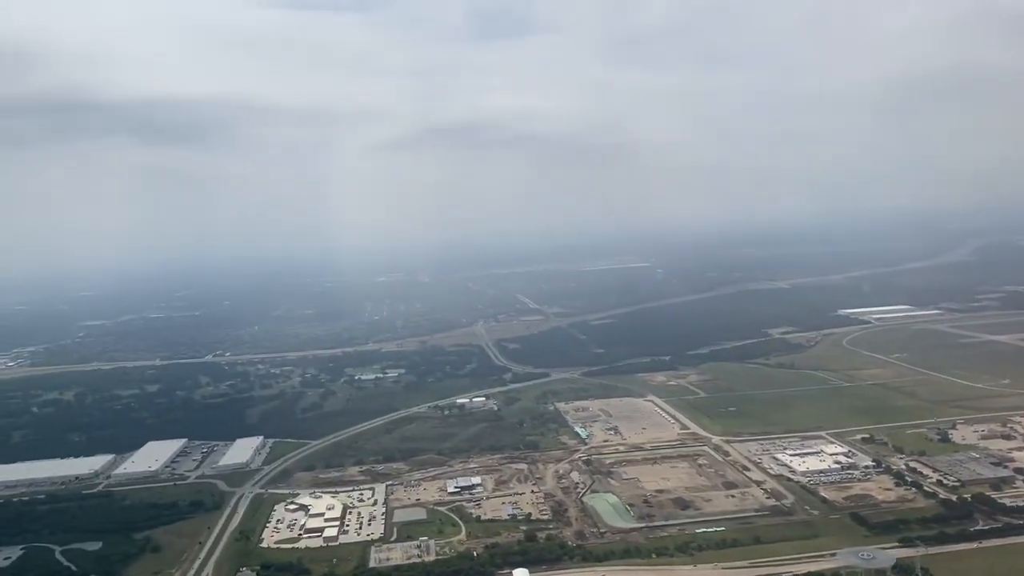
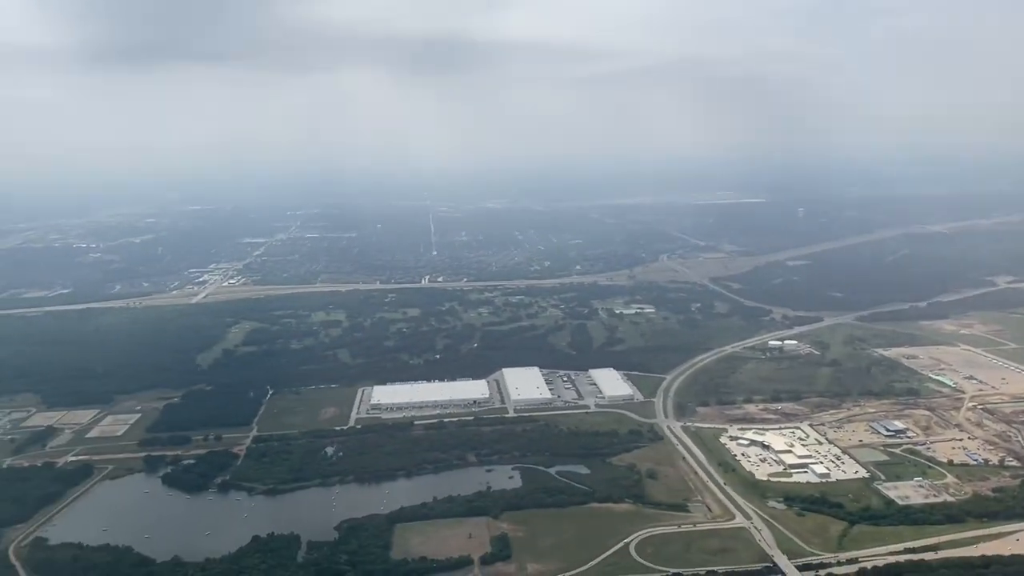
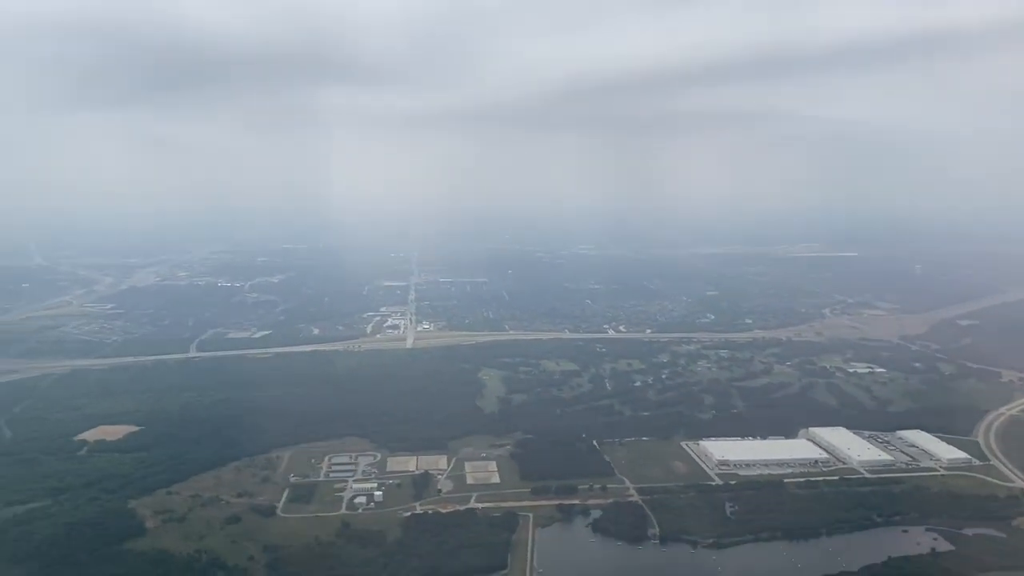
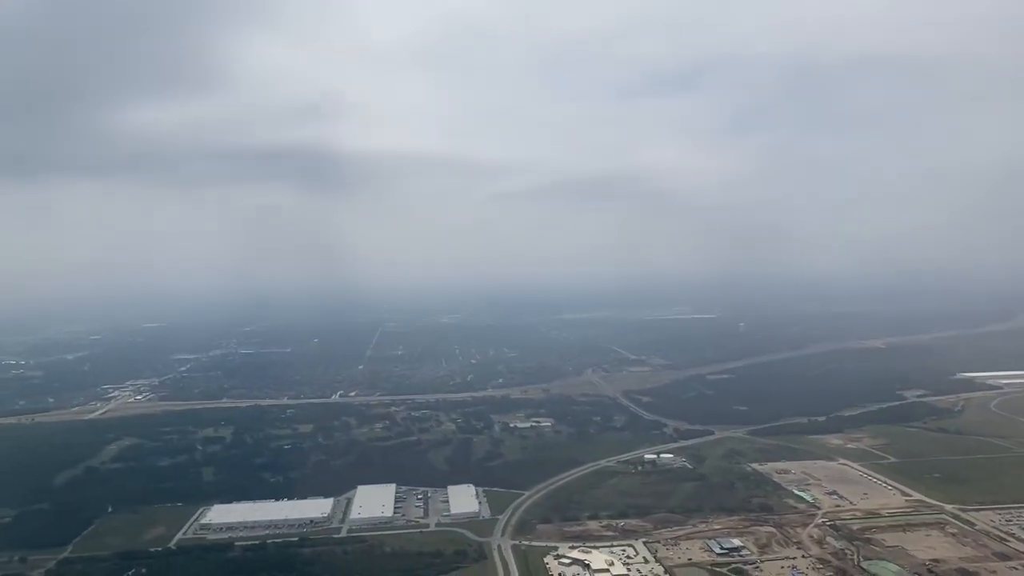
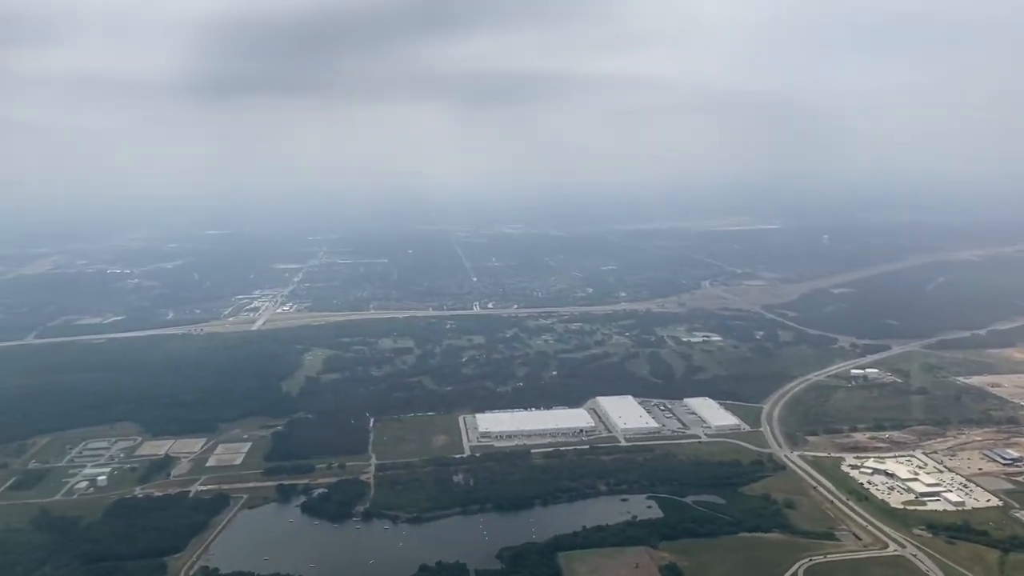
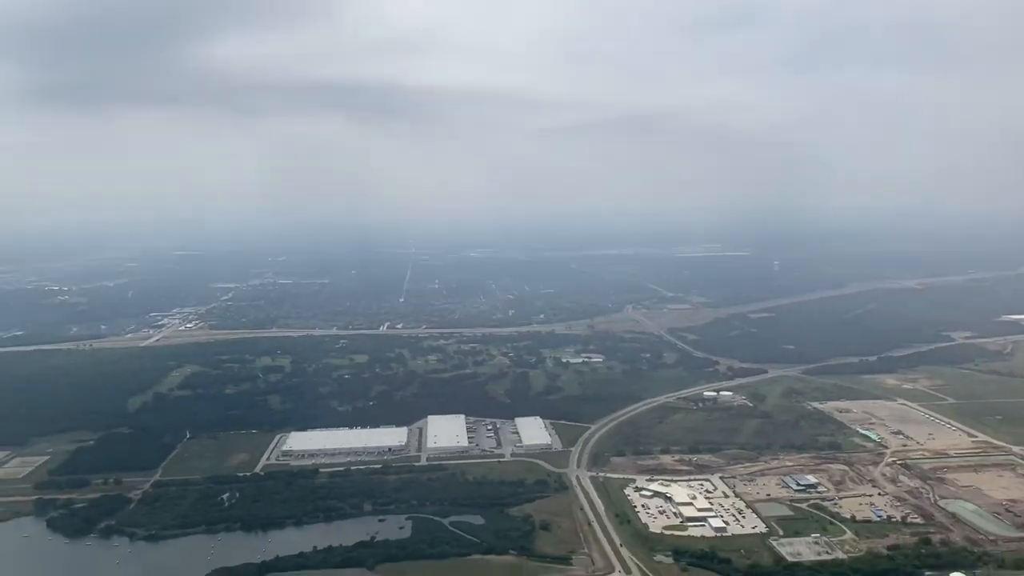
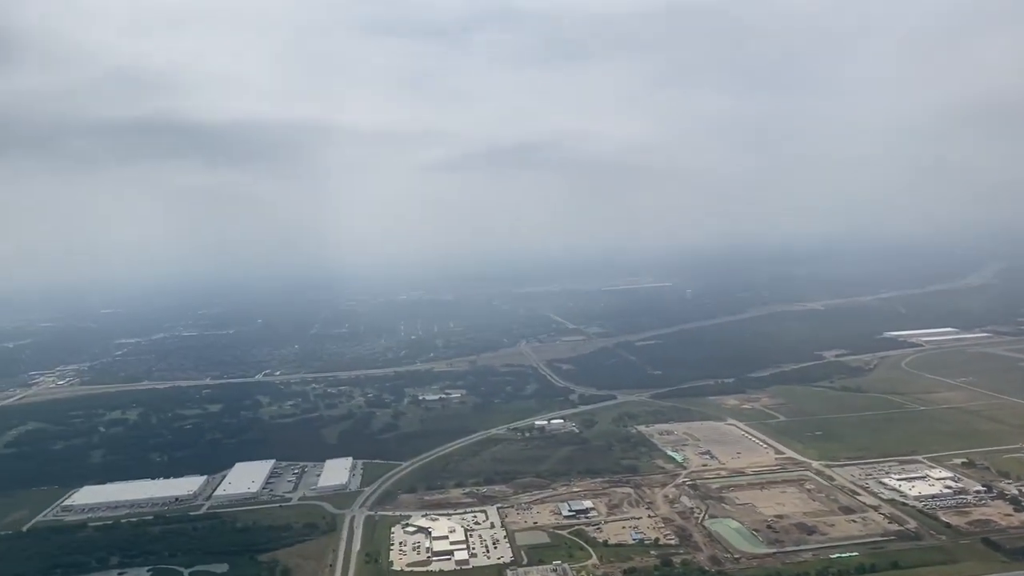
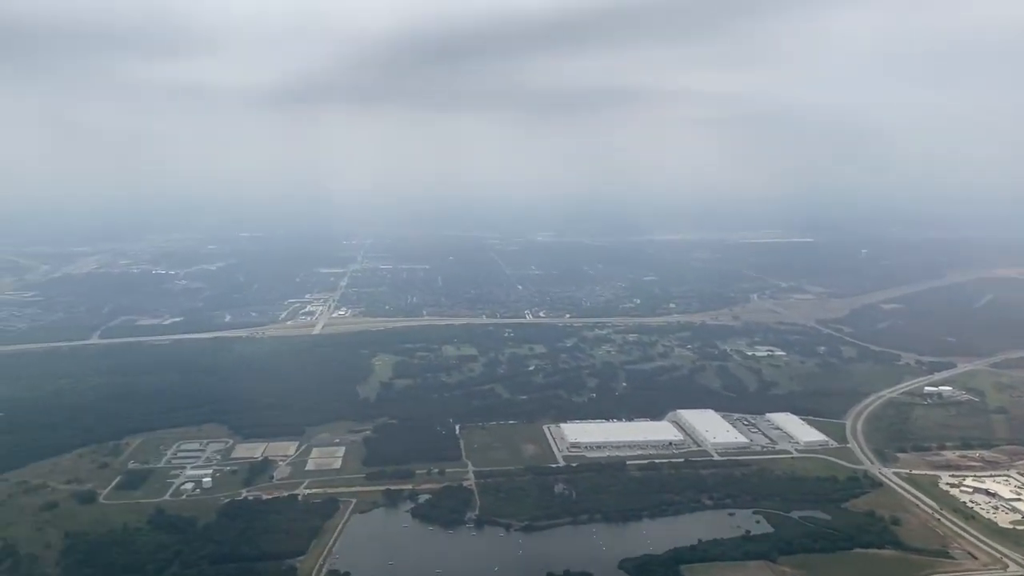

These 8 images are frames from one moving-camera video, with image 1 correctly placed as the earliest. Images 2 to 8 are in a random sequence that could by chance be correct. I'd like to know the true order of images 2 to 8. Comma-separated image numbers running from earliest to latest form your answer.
7, 4, 6, 2, 5, 8, 3
